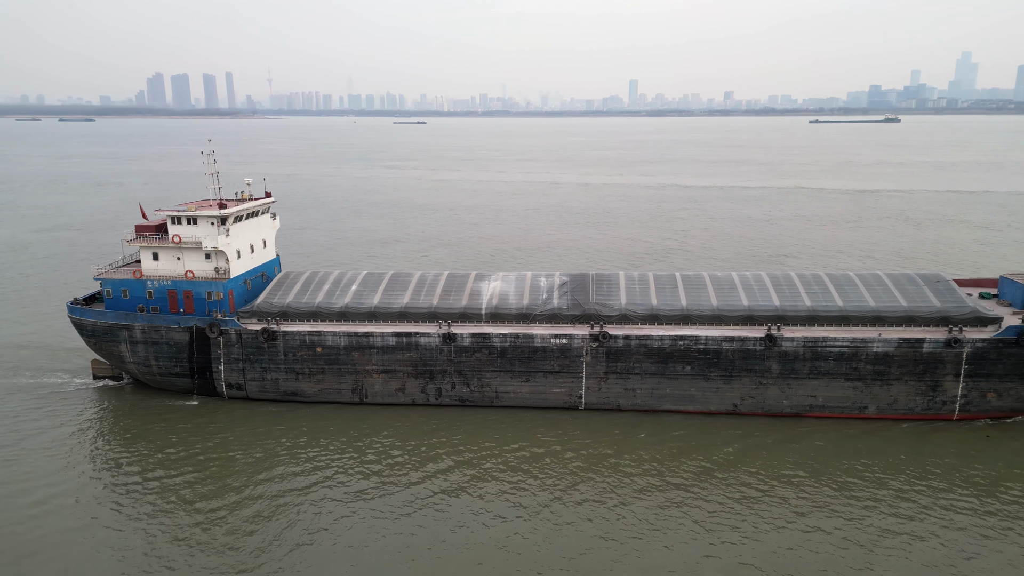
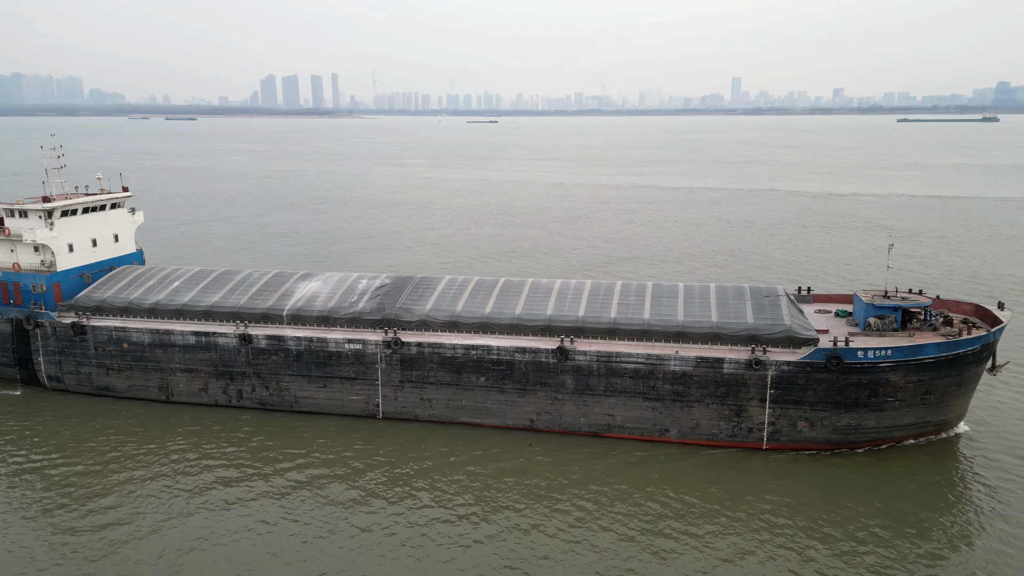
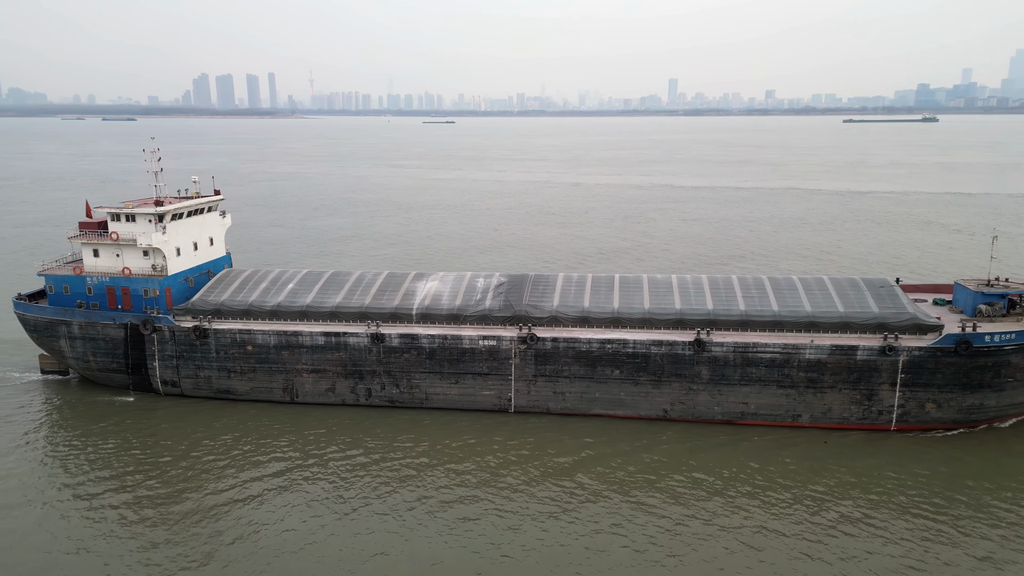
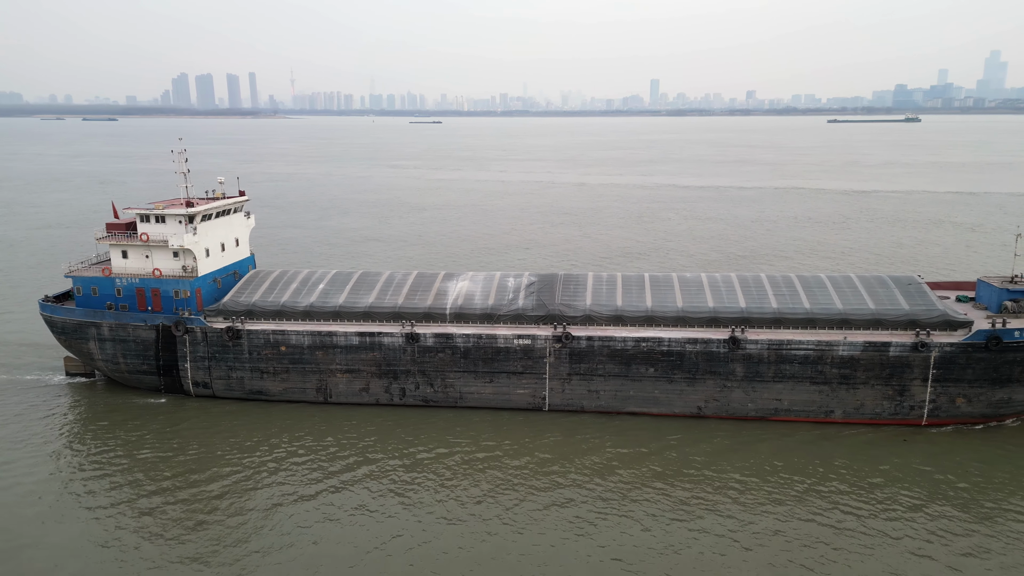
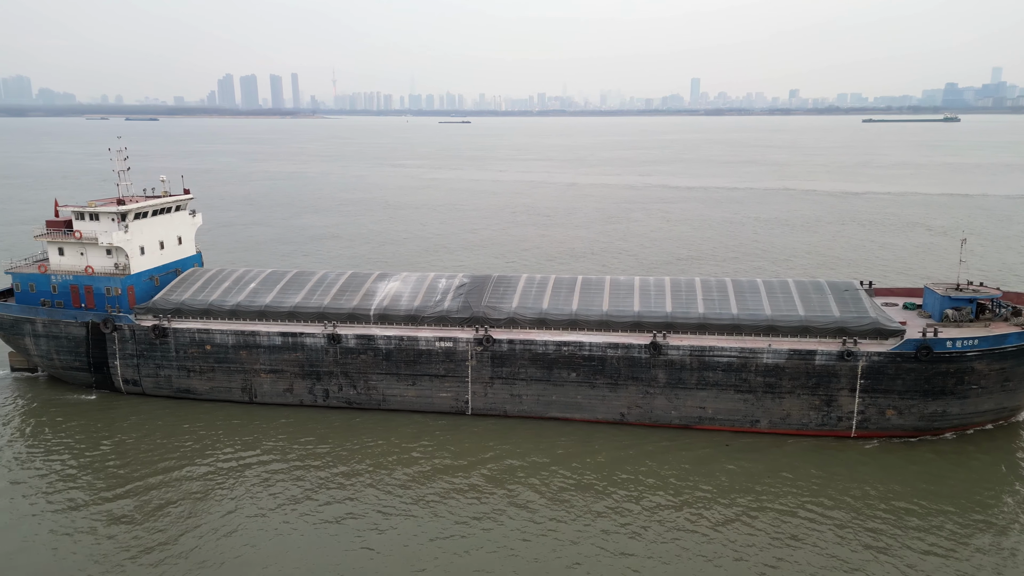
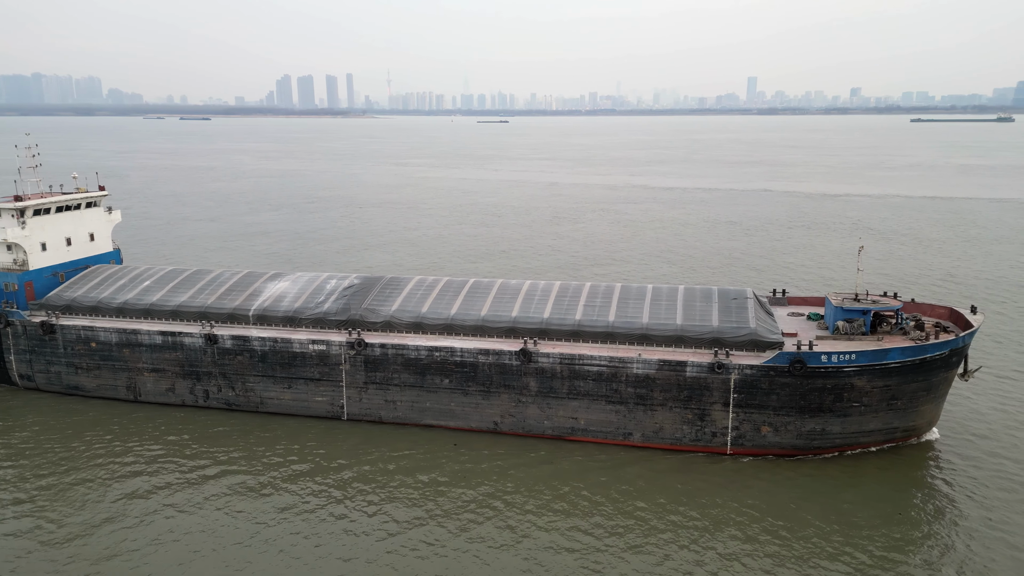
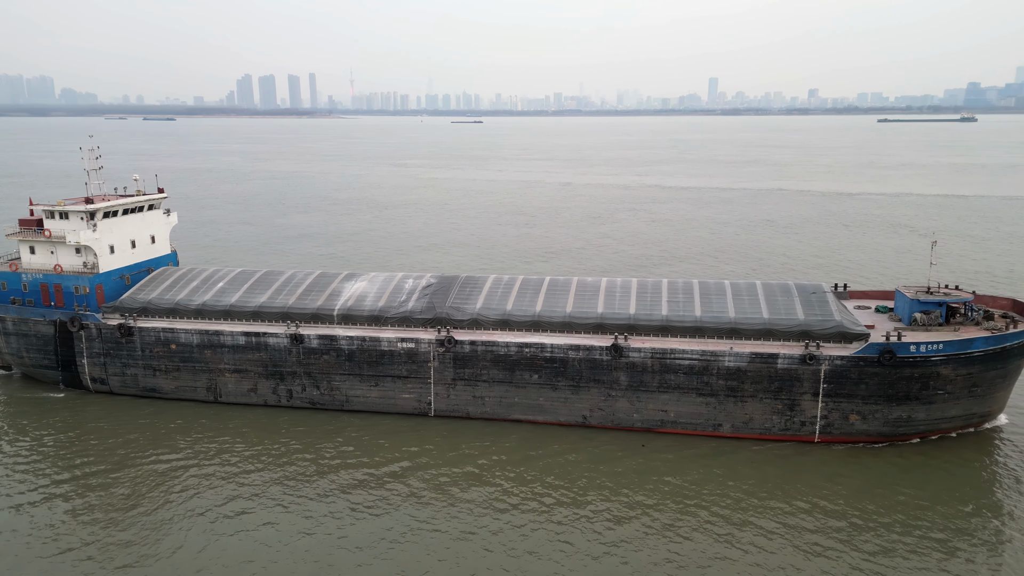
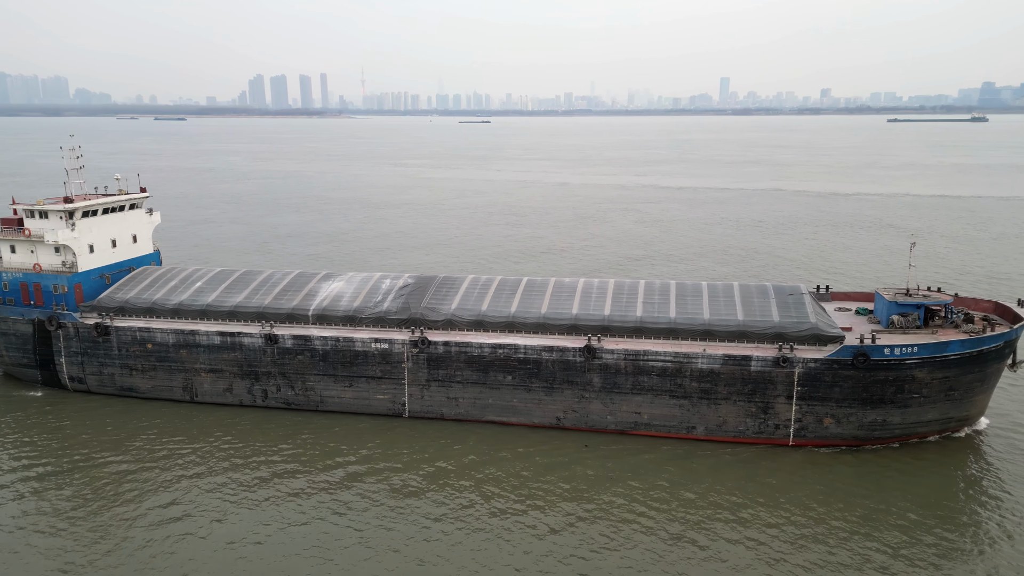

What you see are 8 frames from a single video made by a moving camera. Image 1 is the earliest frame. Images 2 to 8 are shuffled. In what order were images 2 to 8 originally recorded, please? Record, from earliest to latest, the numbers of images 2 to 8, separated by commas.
4, 3, 5, 7, 8, 2, 6
